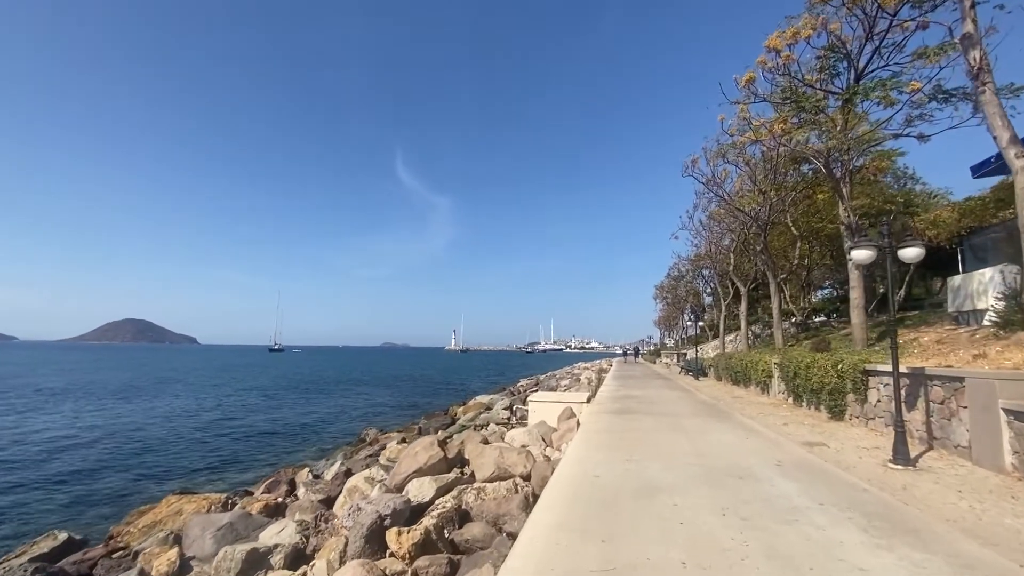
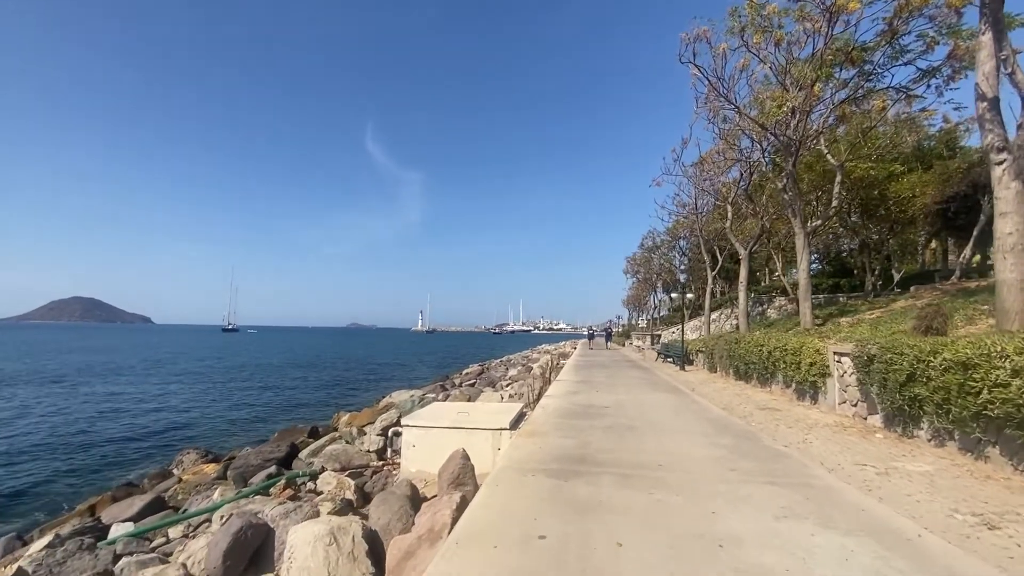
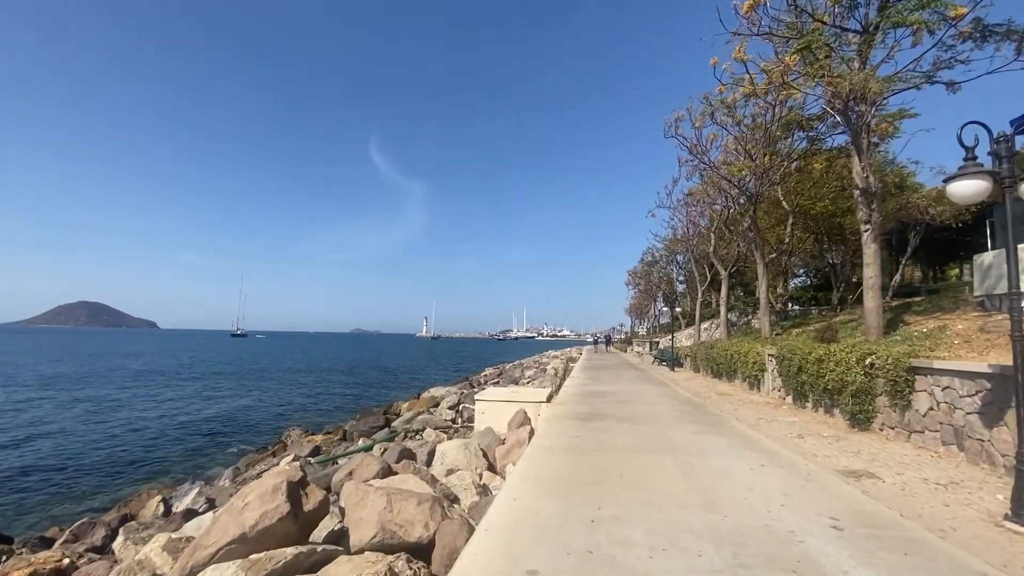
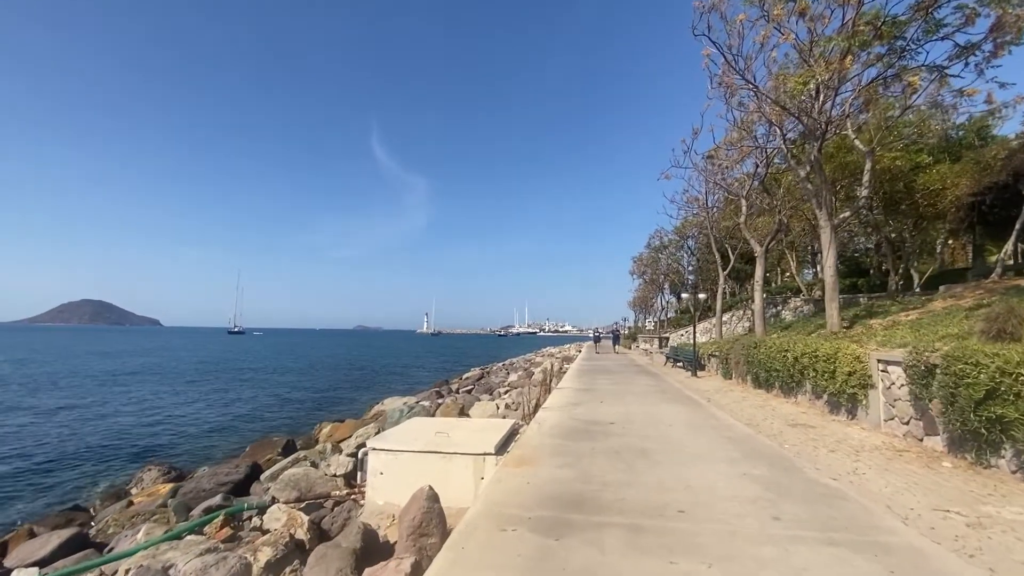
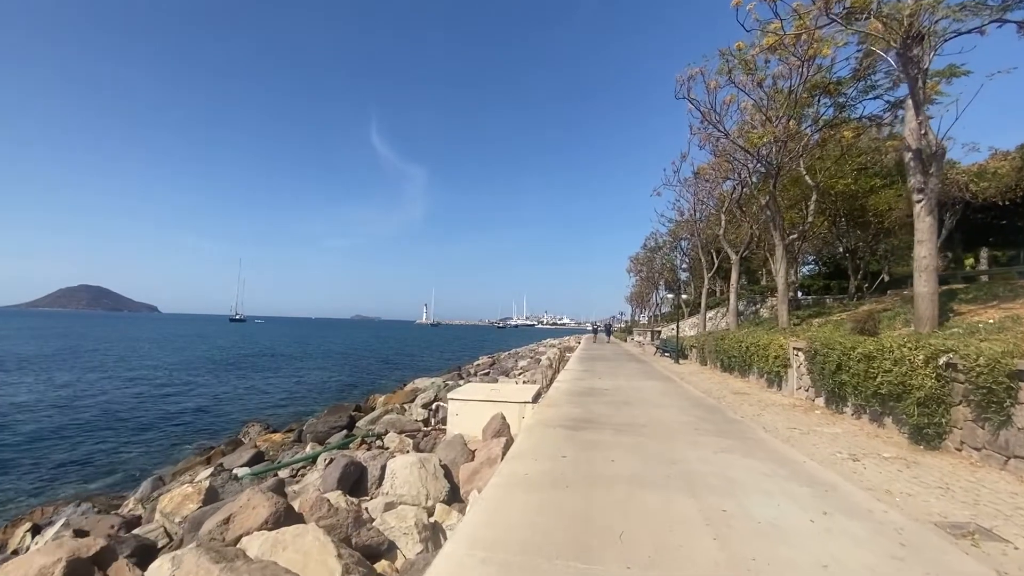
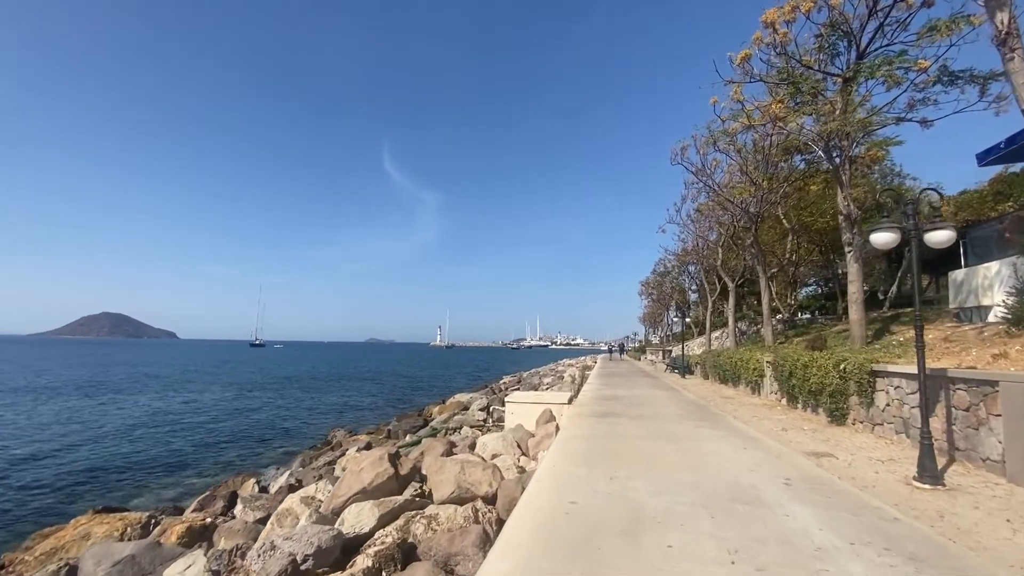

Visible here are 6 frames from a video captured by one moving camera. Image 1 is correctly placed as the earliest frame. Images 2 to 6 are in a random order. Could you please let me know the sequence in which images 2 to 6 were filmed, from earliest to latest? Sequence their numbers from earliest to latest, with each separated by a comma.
6, 3, 5, 2, 4
